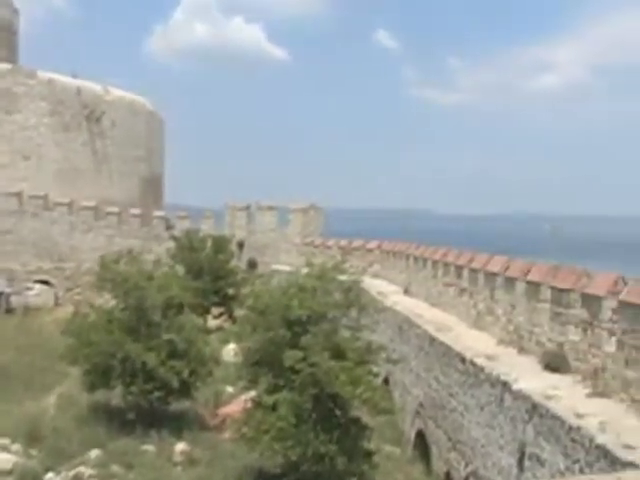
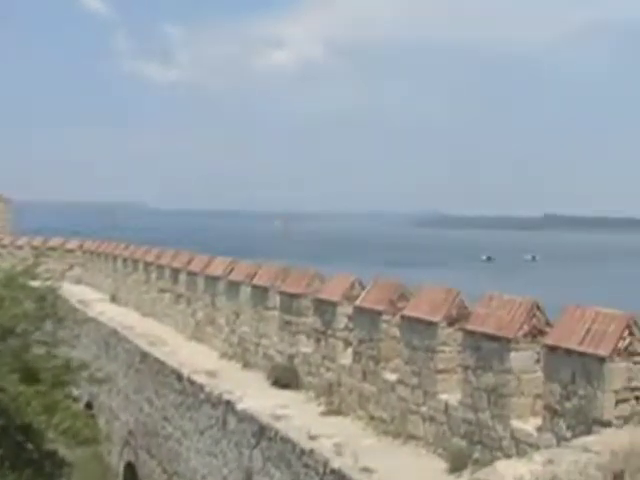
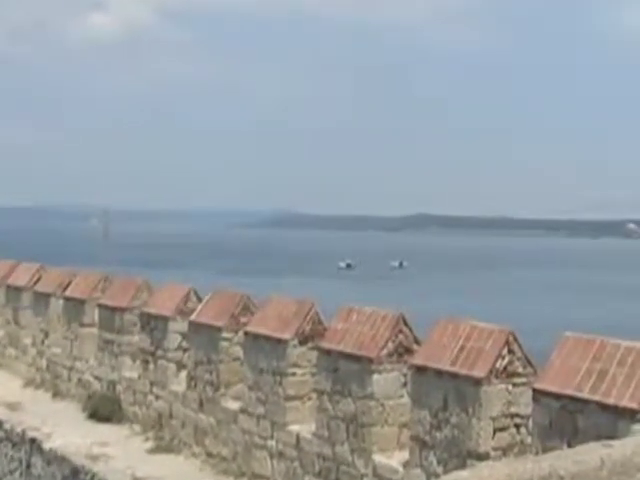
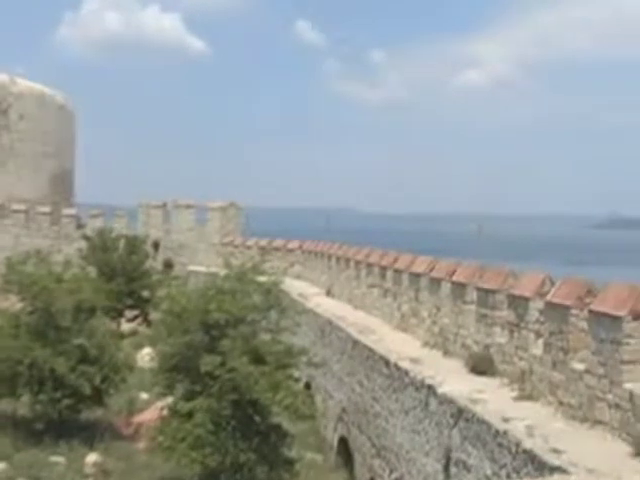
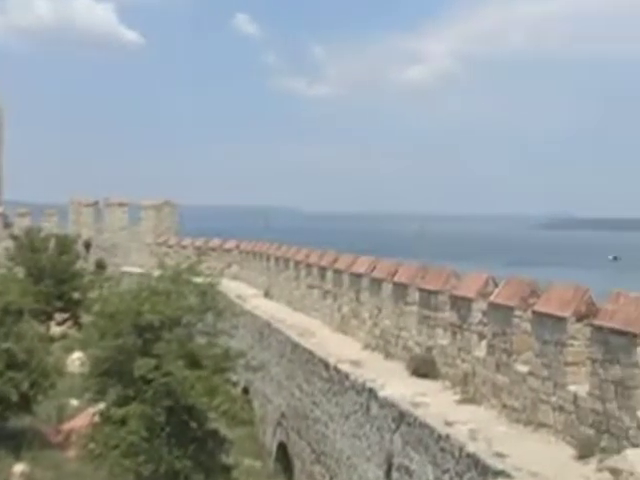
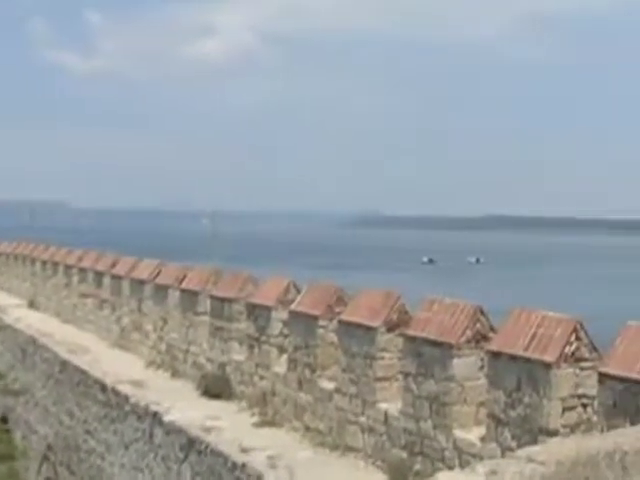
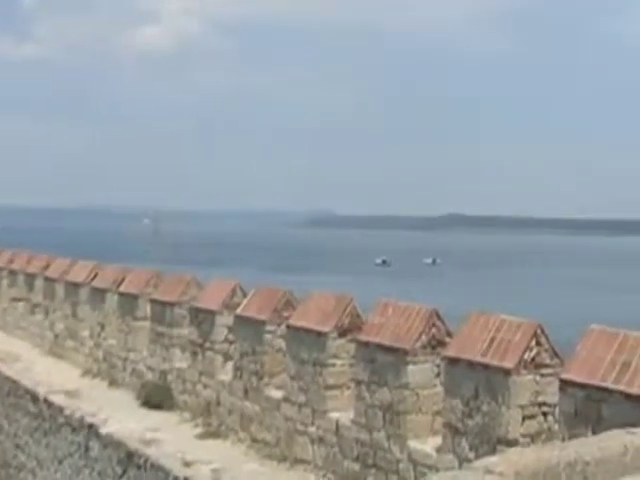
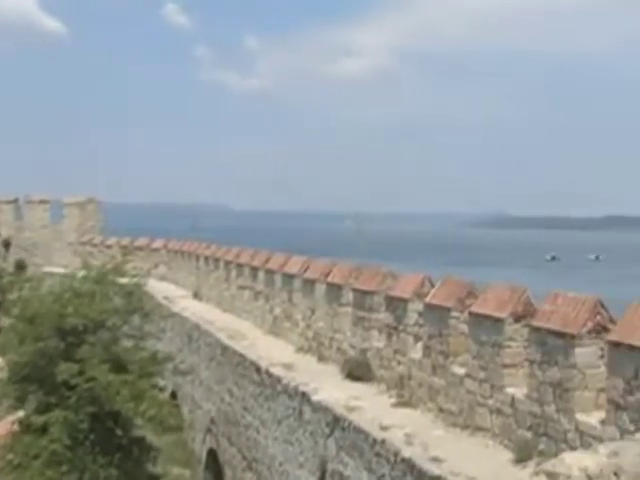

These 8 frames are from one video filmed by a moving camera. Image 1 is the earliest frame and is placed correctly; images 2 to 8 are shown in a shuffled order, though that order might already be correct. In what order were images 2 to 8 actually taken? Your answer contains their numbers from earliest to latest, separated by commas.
4, 5, 8, 2, 6, 7, 3
